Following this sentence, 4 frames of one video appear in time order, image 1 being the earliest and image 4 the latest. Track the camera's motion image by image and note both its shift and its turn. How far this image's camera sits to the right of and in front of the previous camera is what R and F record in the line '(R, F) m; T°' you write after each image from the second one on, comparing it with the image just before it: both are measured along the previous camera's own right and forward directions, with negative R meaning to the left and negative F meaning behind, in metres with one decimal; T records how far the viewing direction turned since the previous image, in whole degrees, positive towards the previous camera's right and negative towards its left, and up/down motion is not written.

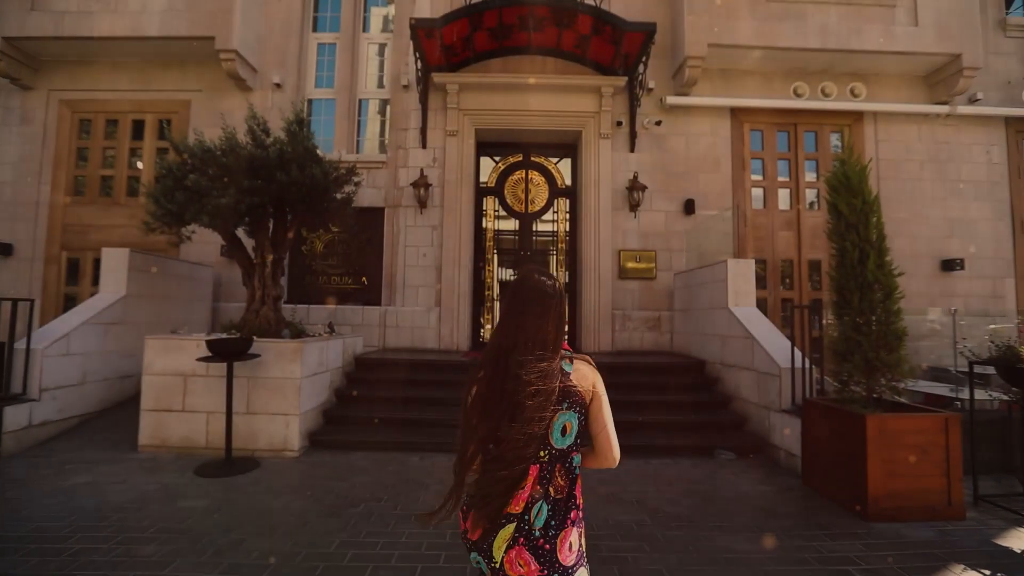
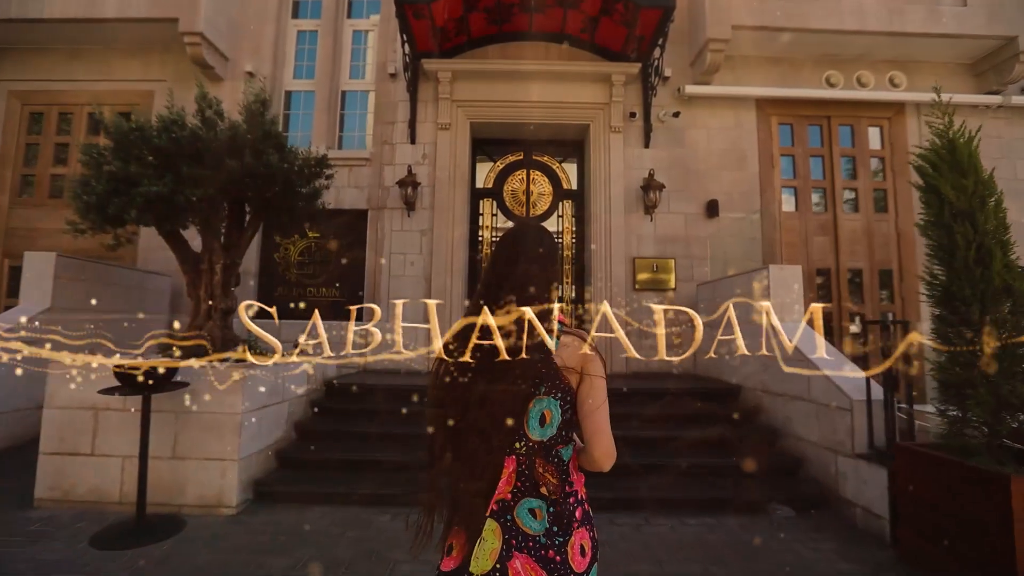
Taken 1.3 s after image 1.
(0.0, +1.2) m; 0°
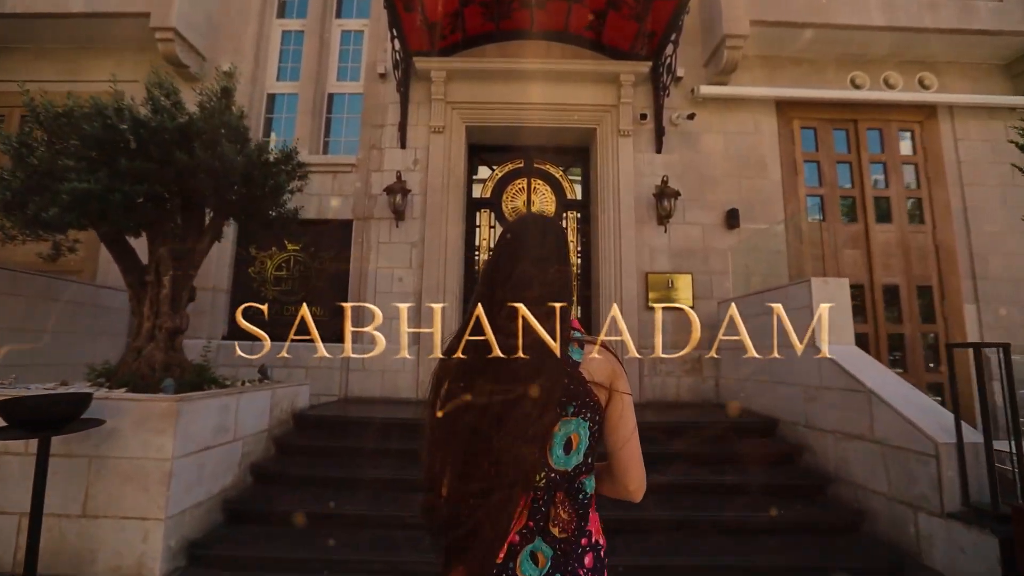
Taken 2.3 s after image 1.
(0.0, +0.8) m; 0°
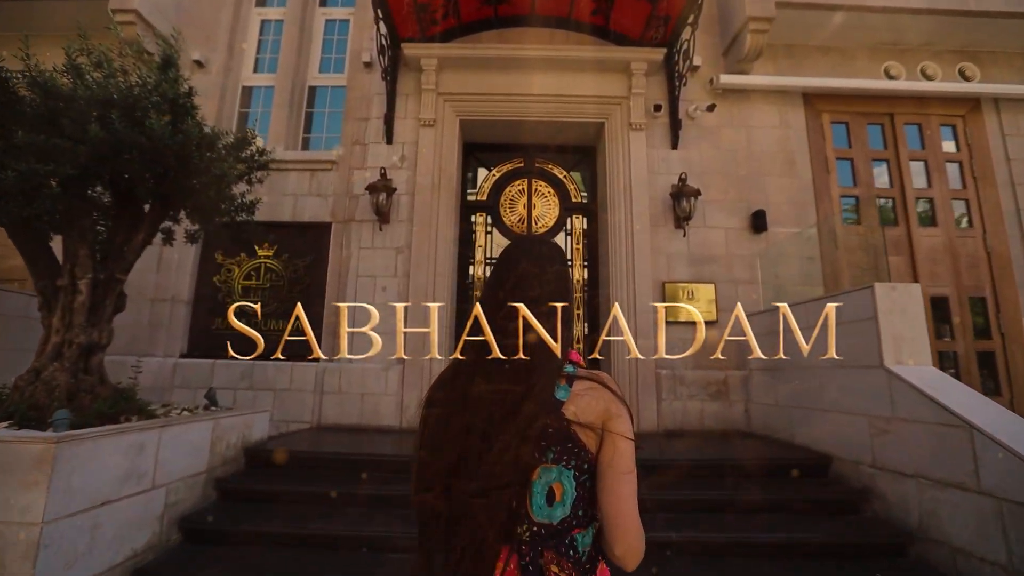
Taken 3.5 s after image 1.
(0.0, +0.9) m; 0°
